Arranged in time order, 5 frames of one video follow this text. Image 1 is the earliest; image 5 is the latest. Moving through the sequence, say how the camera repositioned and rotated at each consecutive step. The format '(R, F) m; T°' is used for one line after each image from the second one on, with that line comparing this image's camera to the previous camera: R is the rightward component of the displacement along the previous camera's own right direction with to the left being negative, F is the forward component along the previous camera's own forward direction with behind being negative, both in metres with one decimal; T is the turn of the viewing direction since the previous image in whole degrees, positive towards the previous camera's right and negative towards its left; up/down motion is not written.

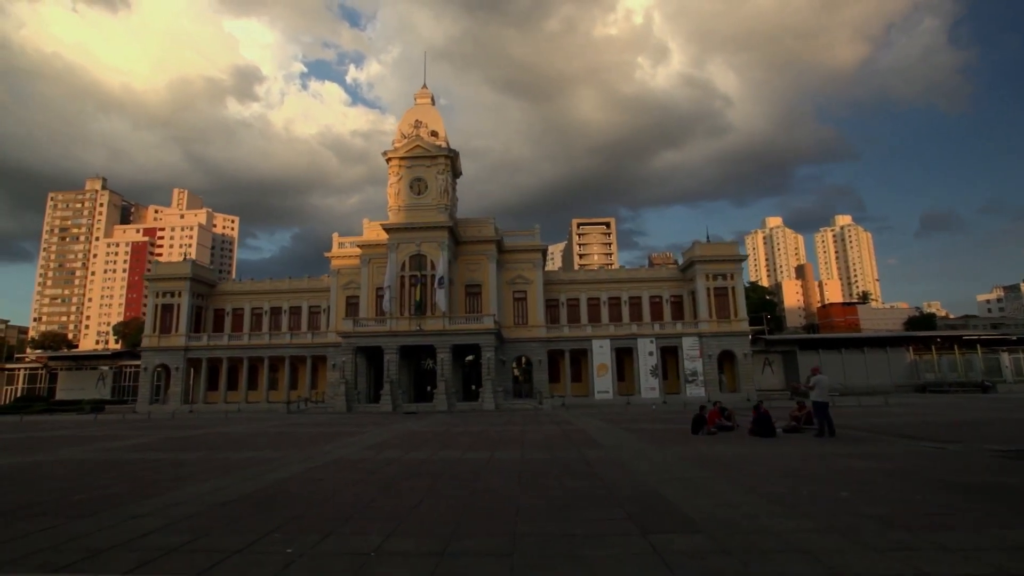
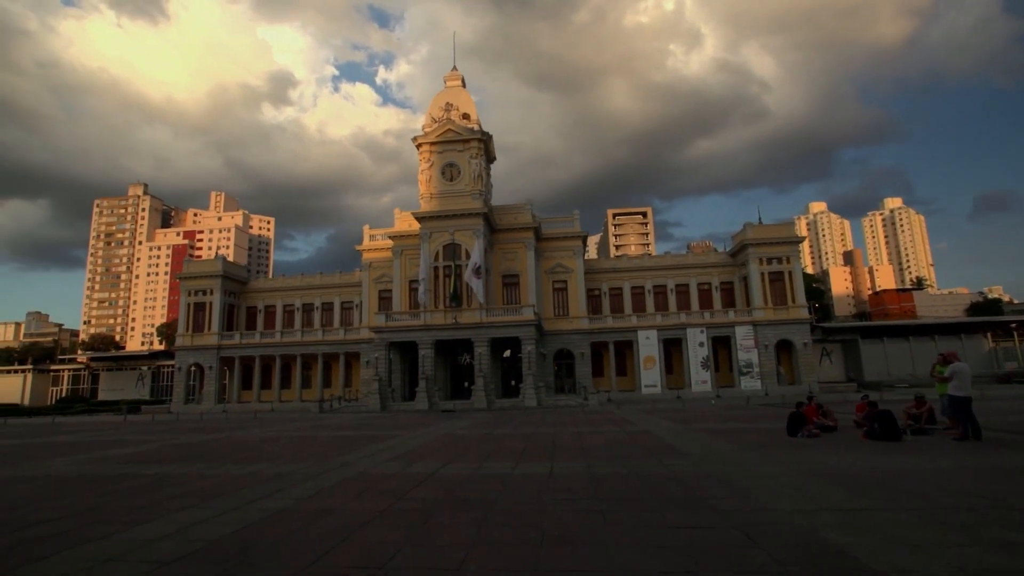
(-0.5, +2.6) m; -3°
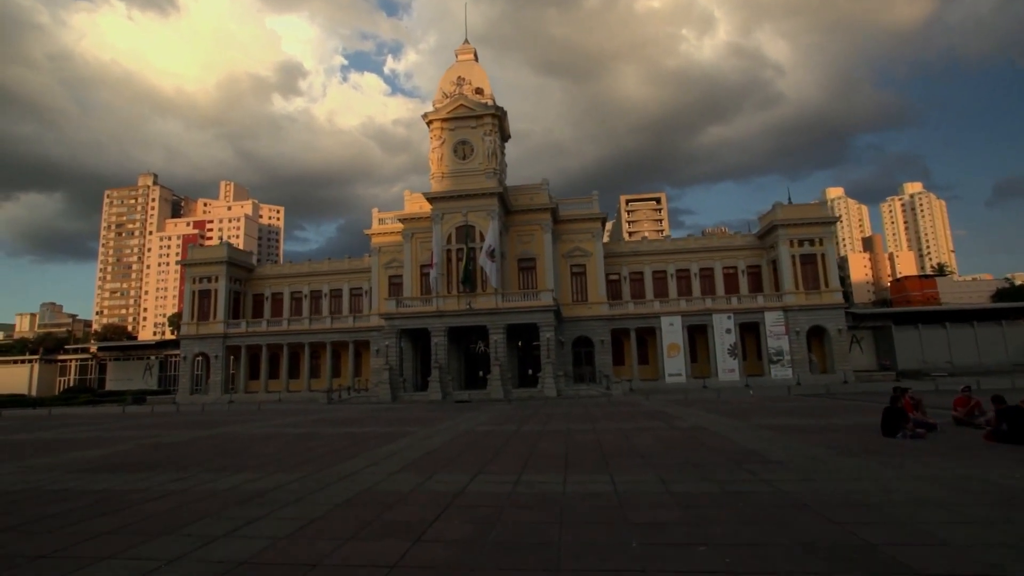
(-0.5, +2.3) m; -1°
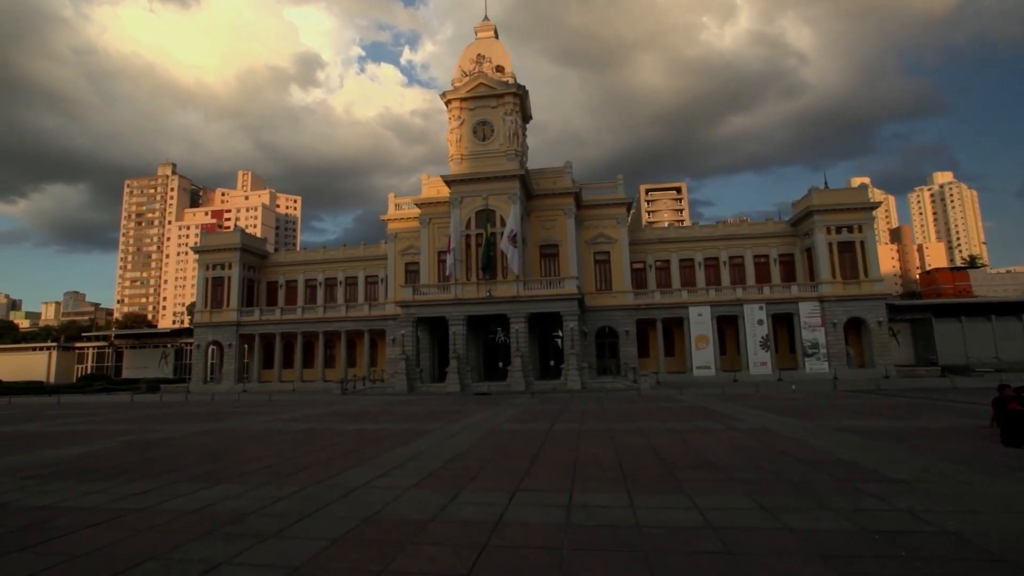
(-0.4, +1.8) m; -2°
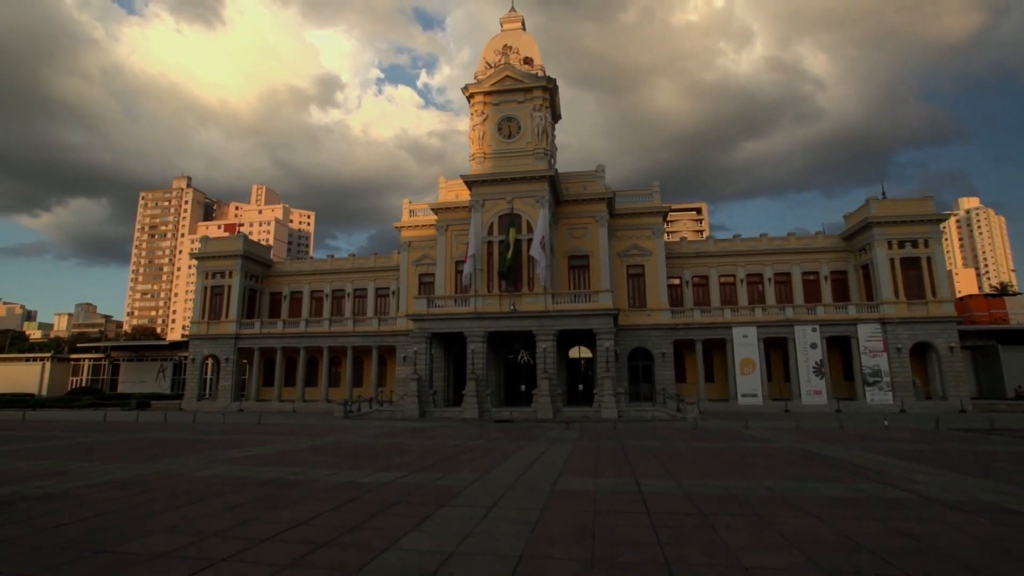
(-0.9, +4.1) m; -1°
